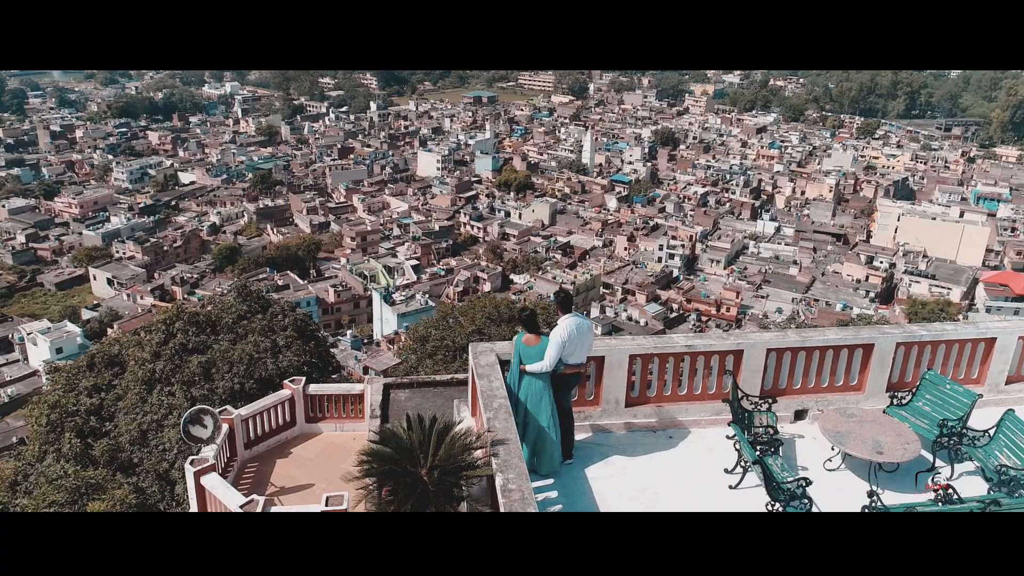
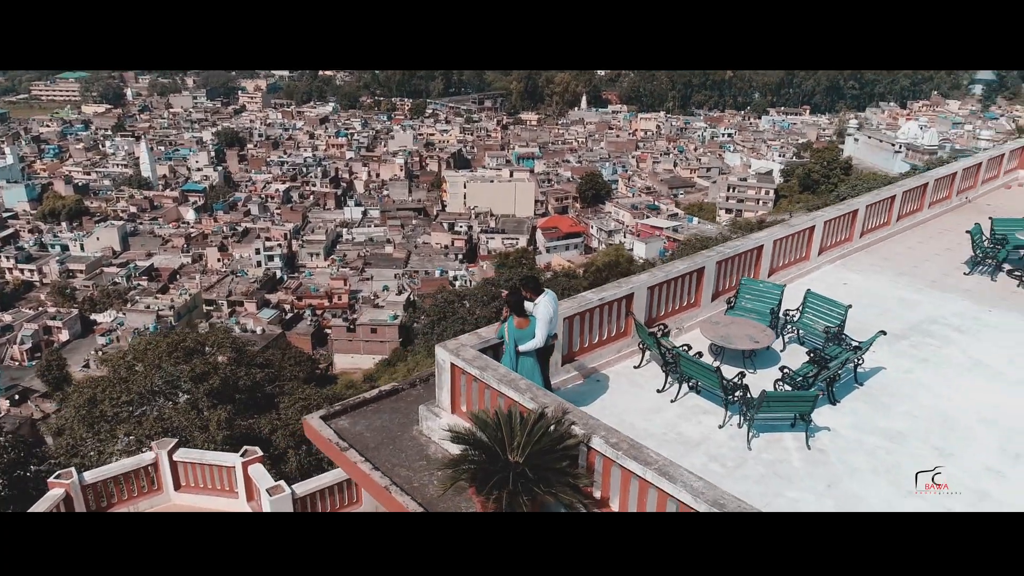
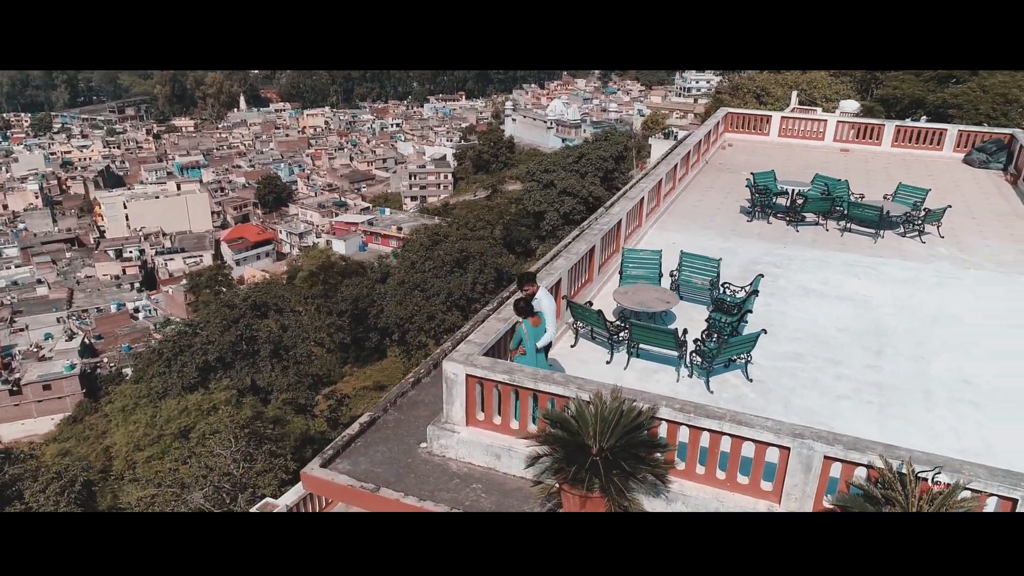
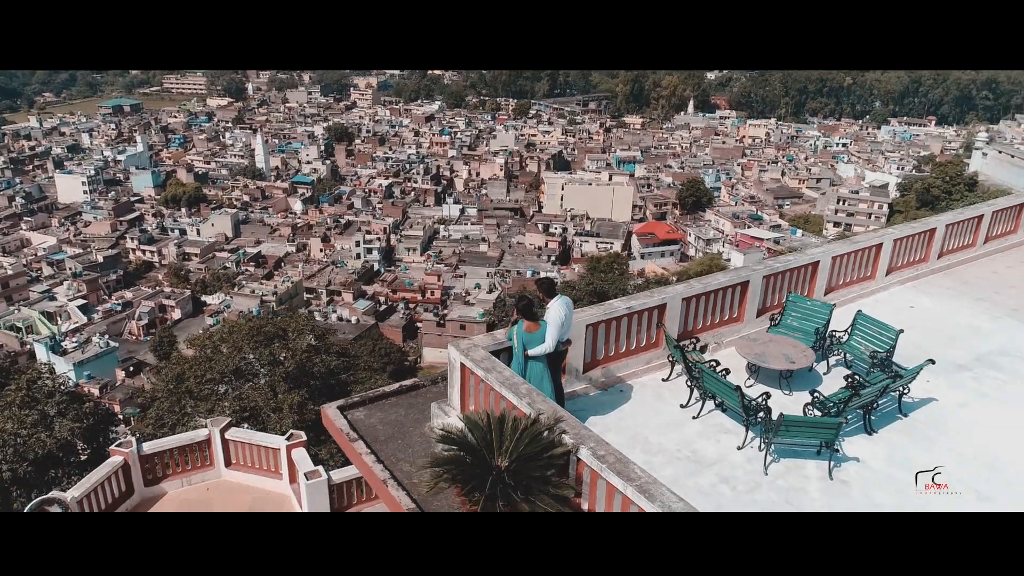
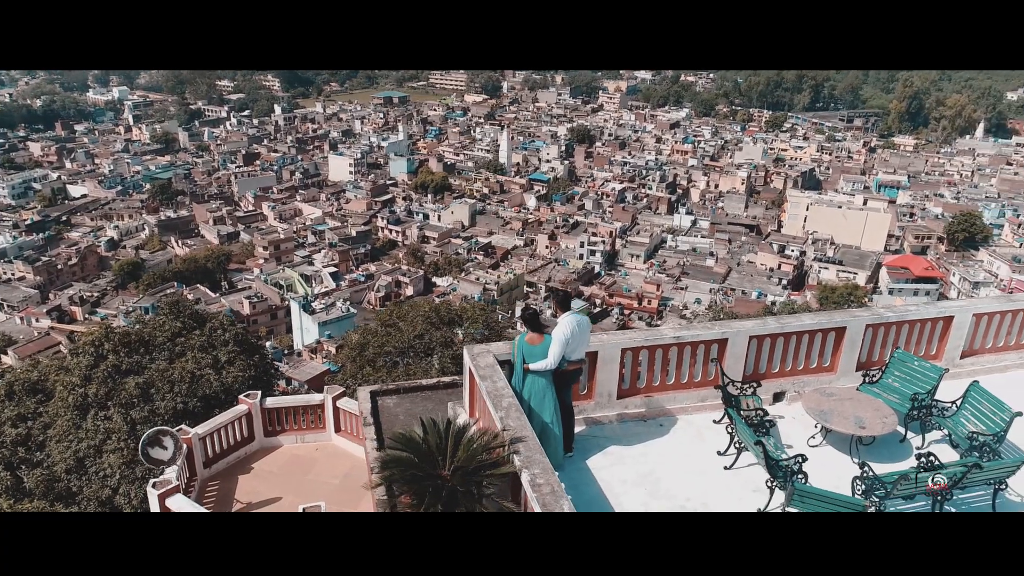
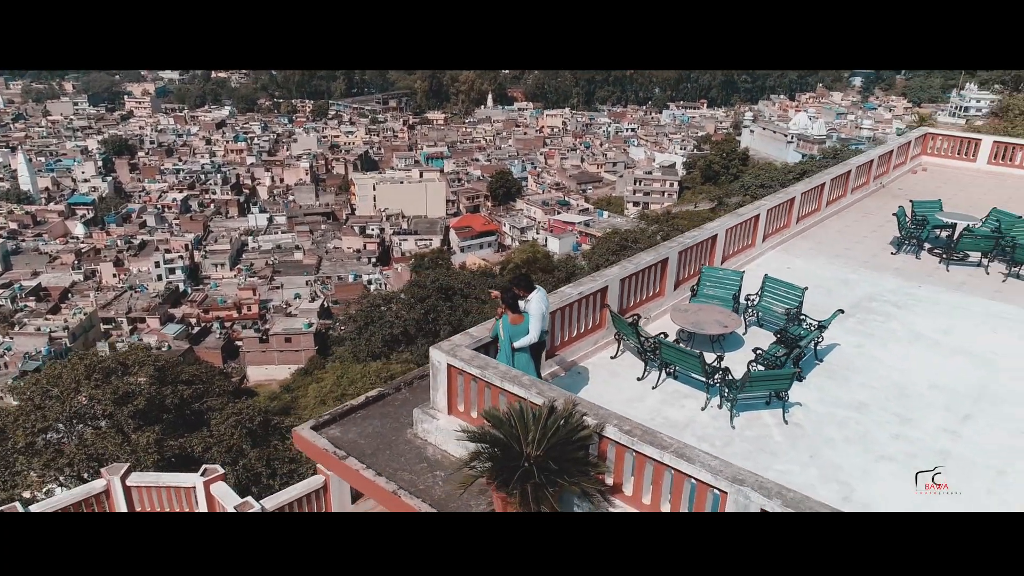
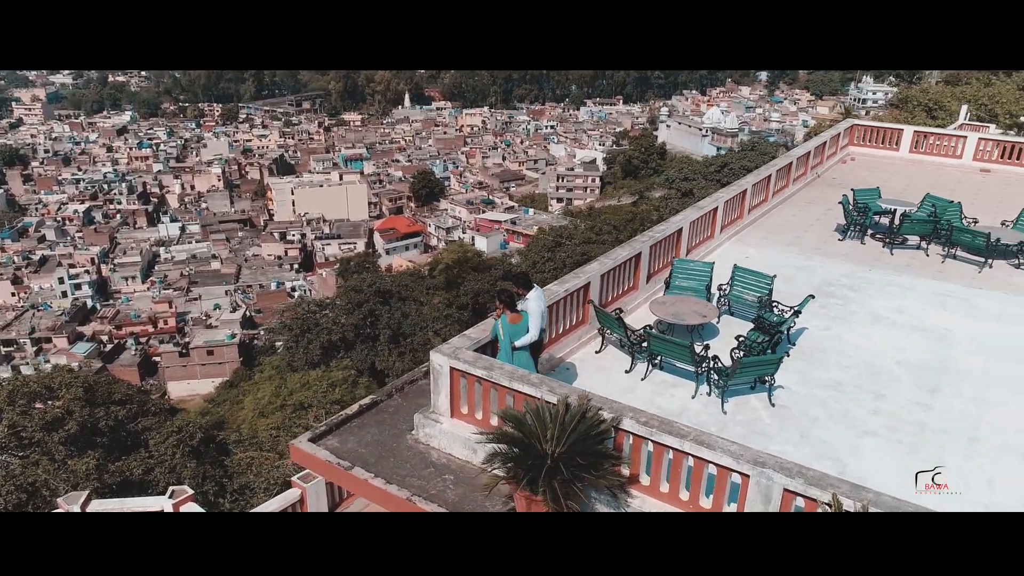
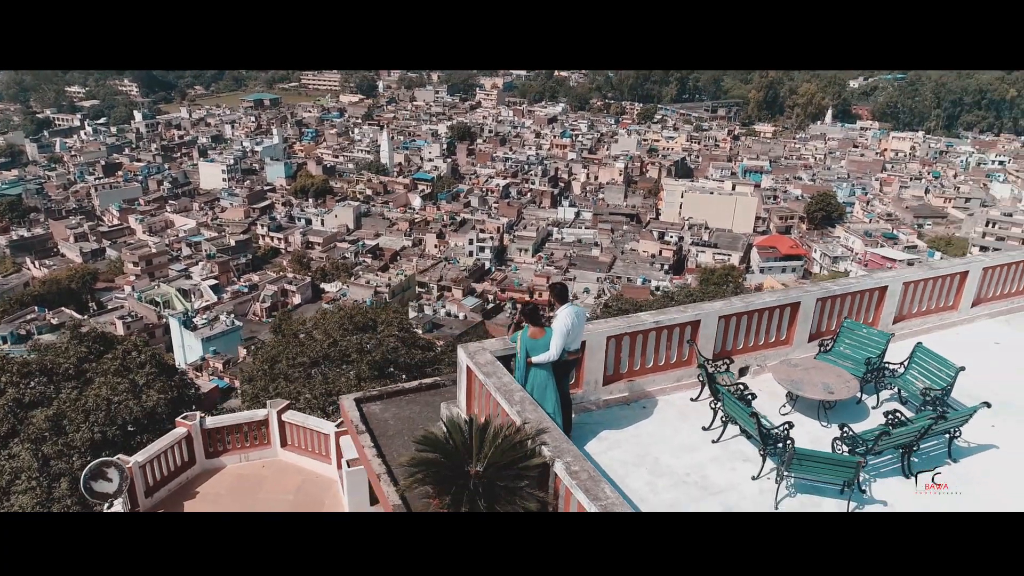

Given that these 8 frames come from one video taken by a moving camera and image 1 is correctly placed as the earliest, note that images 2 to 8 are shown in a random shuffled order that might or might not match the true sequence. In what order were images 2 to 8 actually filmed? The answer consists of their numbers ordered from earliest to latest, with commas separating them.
5, 8, 4, 2, 6, 7, 3
